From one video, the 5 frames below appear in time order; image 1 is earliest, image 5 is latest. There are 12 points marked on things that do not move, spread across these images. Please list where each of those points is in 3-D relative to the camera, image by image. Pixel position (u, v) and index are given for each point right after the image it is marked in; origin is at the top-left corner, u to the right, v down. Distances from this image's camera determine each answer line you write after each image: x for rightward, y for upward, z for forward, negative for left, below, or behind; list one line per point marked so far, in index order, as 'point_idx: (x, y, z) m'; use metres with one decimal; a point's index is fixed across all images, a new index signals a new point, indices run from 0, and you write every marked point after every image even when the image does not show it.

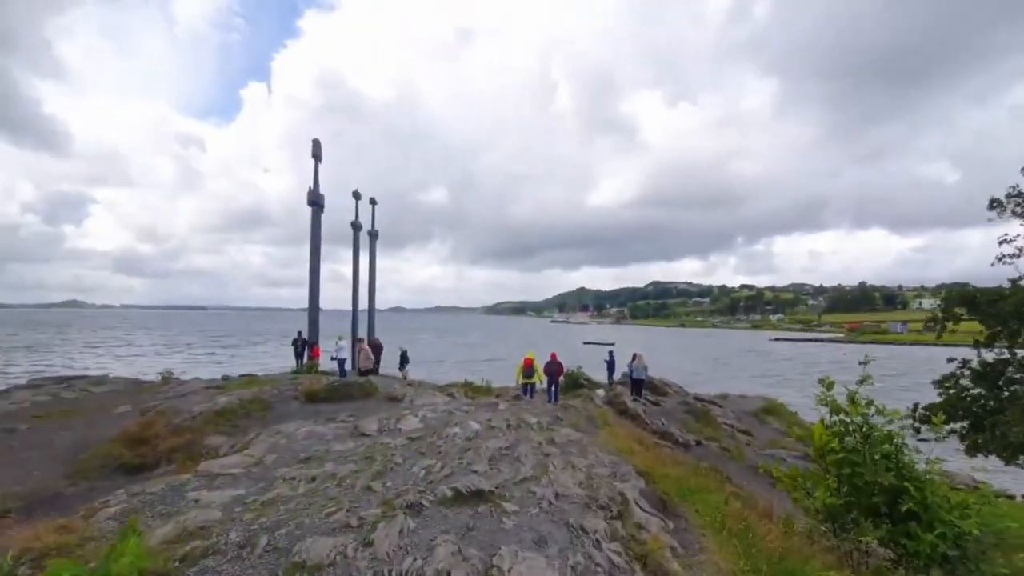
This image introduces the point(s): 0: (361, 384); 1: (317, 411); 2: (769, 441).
0: (-4.4, -2.8, +16.3) m
1: (-4.9, -3.1, +14.2) m
2: (+8.3, -5.0, +18.4) m
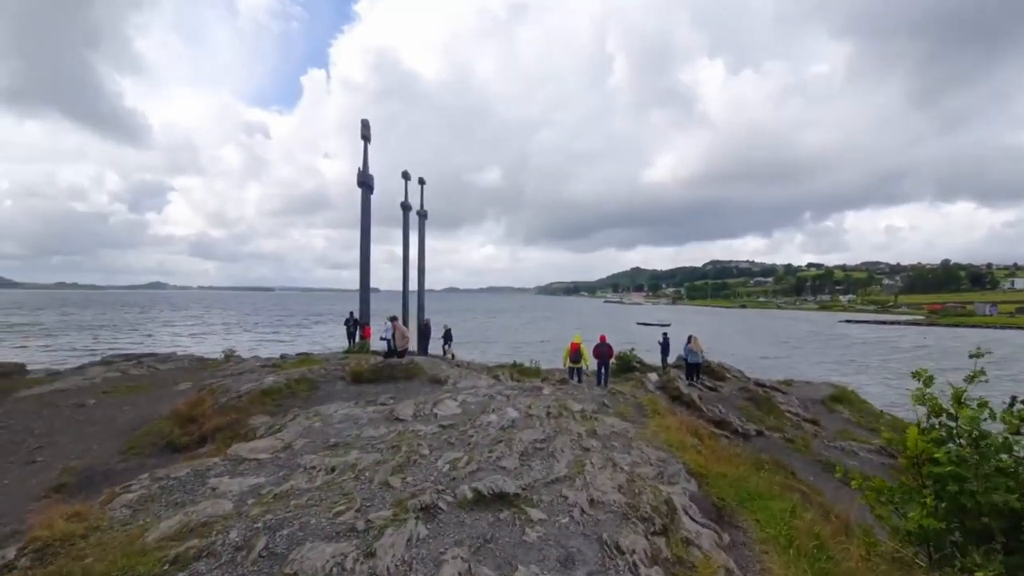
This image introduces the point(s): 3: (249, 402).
0: (-3.0, -2.2, +16.1) m
1: (-3.7, -2.6, +14.1) m
2: (+9.8, -4.3, +17.1) m
3: (-5.6, -2.4, +12.2) m
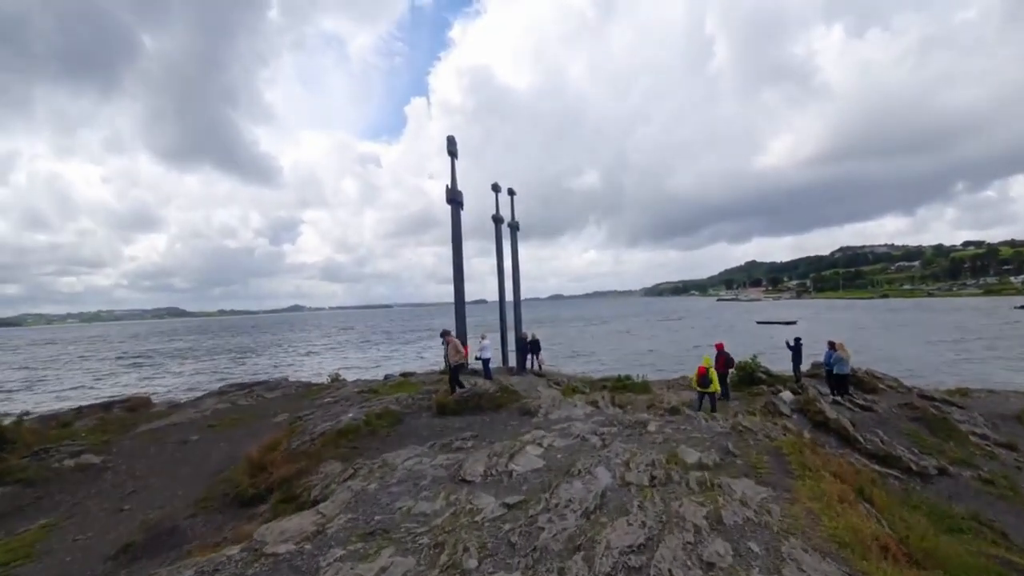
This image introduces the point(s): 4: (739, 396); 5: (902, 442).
0: (-0.5, -2.7, +14.6) m
1: (-1.5, -3.1, +12.7) m
2: (+12.4, -4.0, +13.1) m
3: (-3.7, -3.1, +11.2) m
4: (+7.3, -3.5, +18.1) m
5: (+9.9, -3.9, +14.5) m
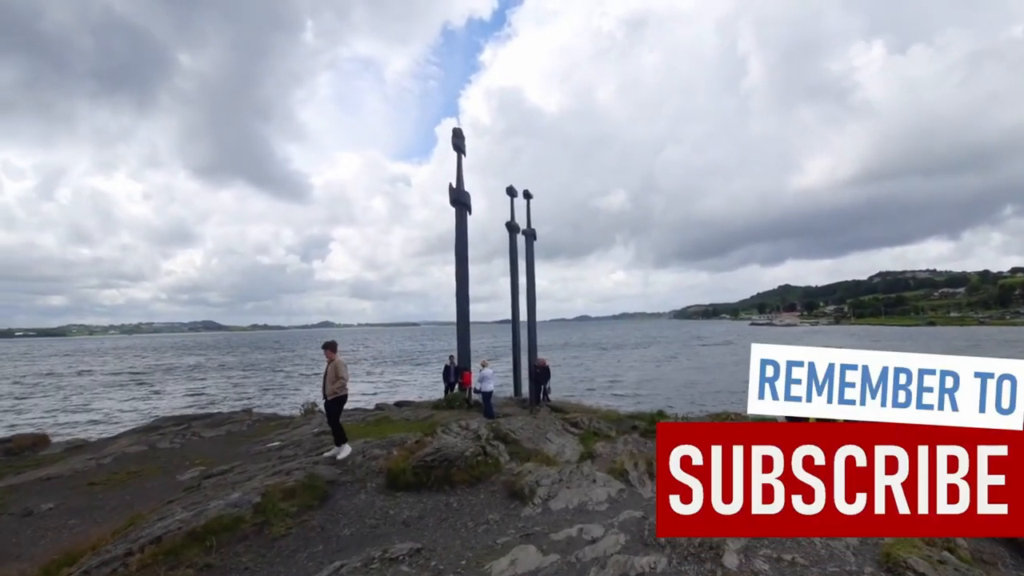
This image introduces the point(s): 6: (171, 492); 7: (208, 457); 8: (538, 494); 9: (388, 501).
0: (-0.7, -2.9, +9.8) m
1: (-1.8, -3.3, +7.9) m
2: (+12.1, -4.4, +7.7) m
3: (-4.1, -3.1, +6.5) m
4: (+7.2, -3.9, +12.9) m
5: (+9.7, -4.3, +9.2) m
6: (-6.3, -3.7, +10.5) m
7: (-7.6, -4.2, +14.2) m
8: (+0.4, -3.1, +8.5) m
9: (-1.9, -3.3, +8.9) m
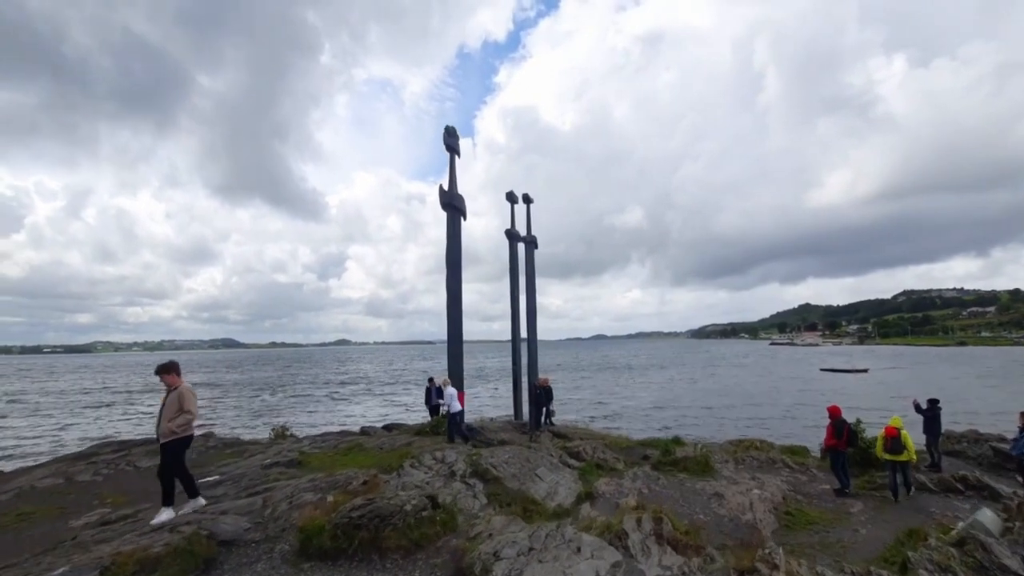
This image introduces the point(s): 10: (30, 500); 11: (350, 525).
0: (-1.2, -2.8, +7.2) m
1: (-2.4, -3.1, +5.4) m
2: (+11.5, -4.3, +4.7) m
3: (-4.8, -2.9, +4.1) m
4: (+6.7, -4.0, +10.1) m
5: (+9.1, -4.2, +6.3) m
6: (-6.8, -3.7, +8.1) m
7: (-8.0, -4.3, +11.8) m
8: (-0.2, -3.0, +6.0) m
9: (-2.5, -3.2, +6.4) m
10: (-9.8, -4.3, +11.6) m
11: (-2.0, -2.9, +7.0) m
